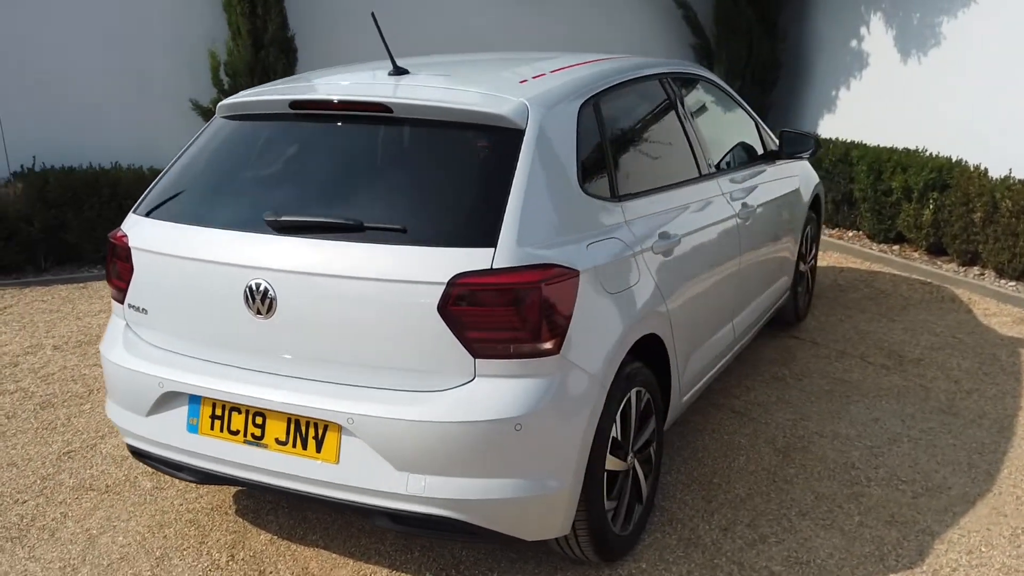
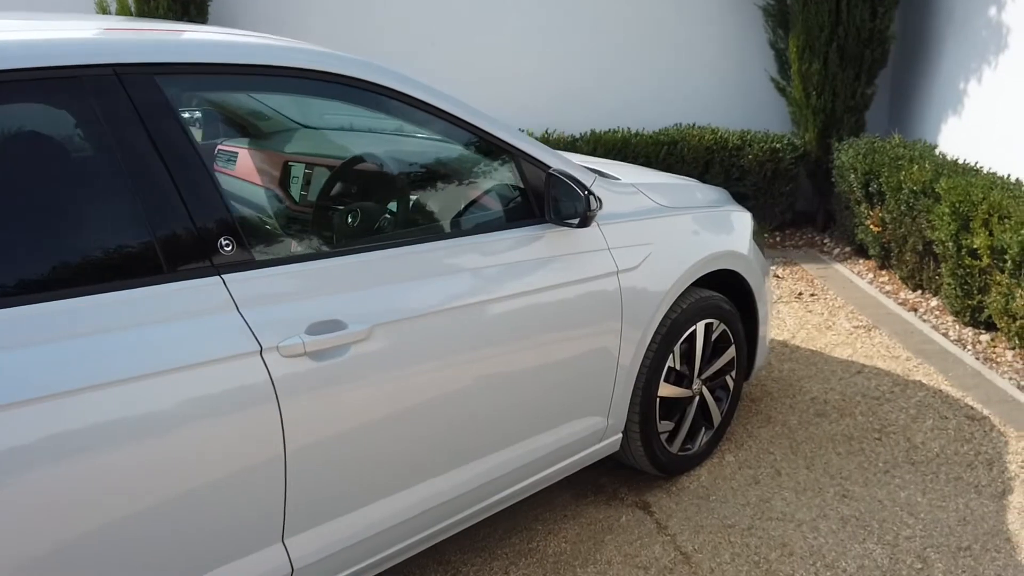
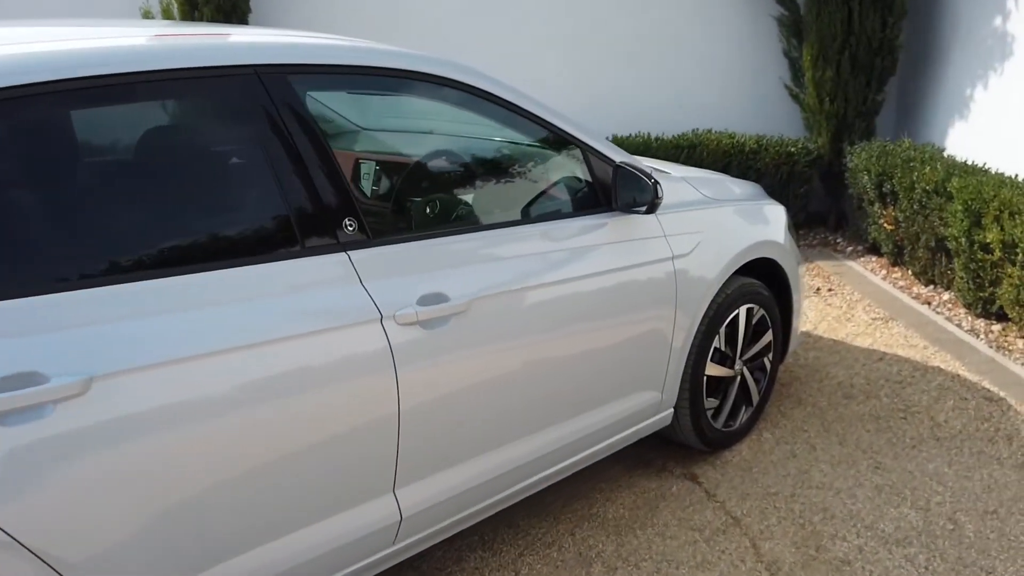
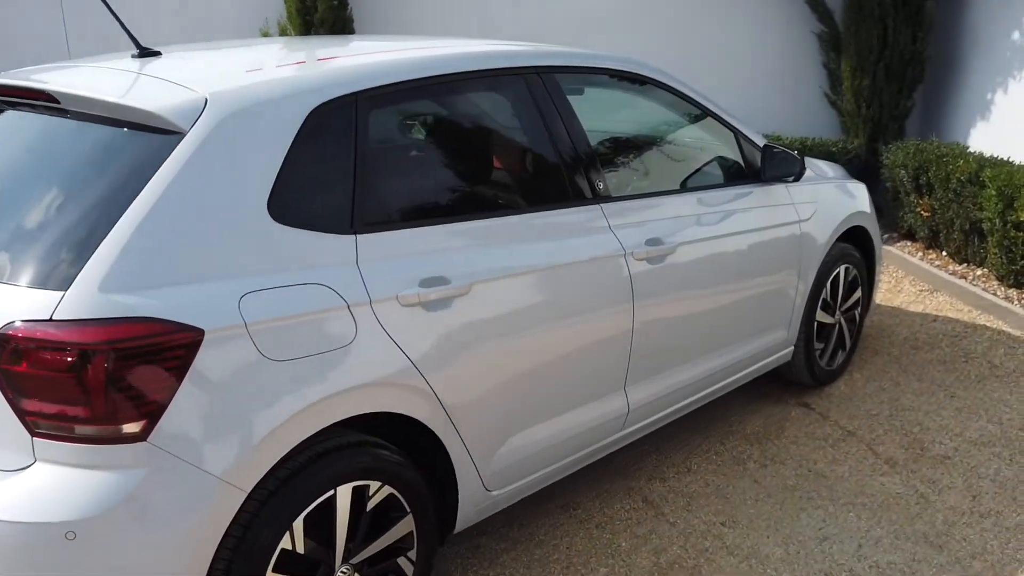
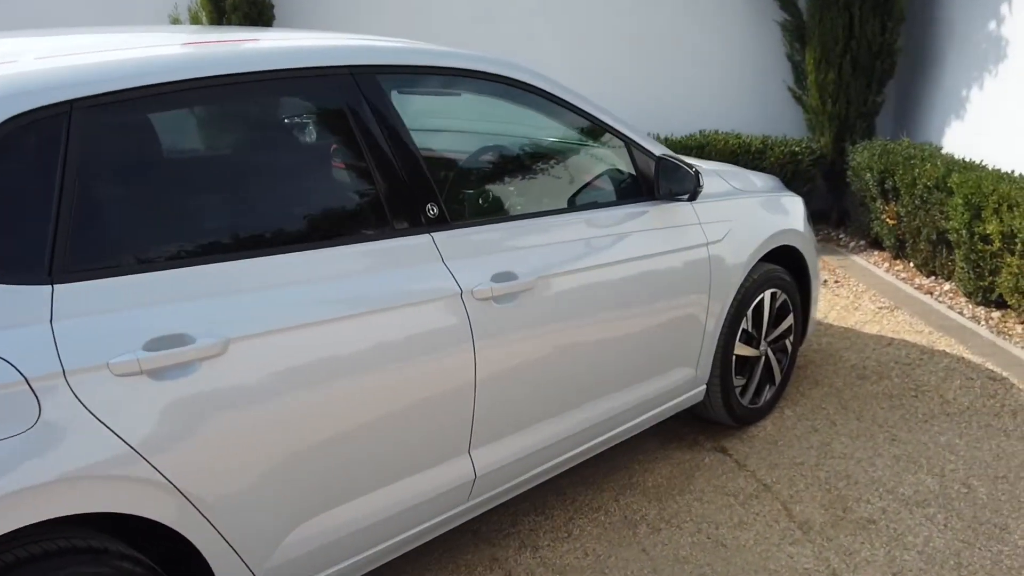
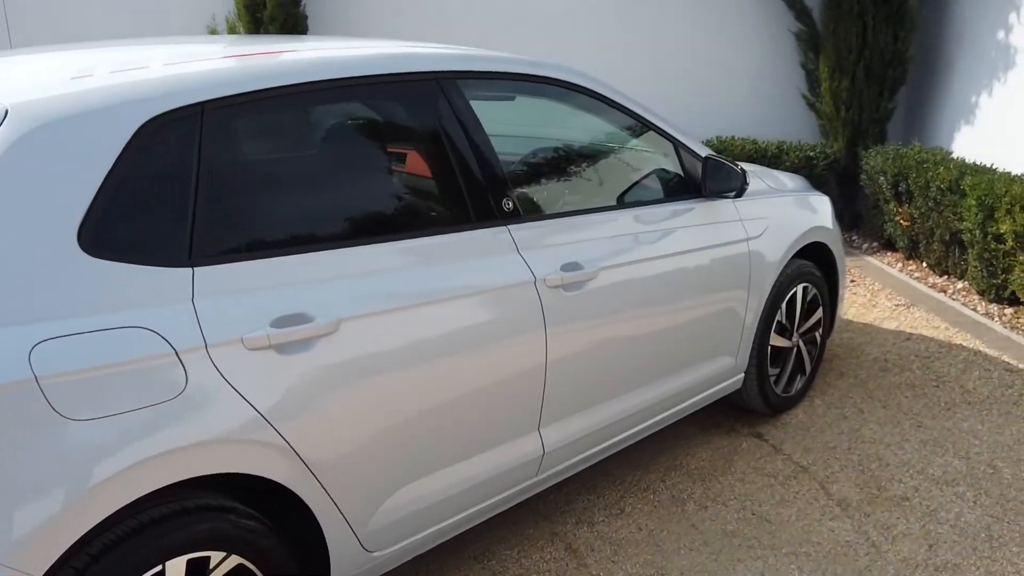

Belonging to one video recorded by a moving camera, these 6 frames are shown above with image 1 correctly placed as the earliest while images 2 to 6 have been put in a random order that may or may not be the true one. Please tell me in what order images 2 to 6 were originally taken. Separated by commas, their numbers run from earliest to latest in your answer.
4, 6, 5, 3, 2
